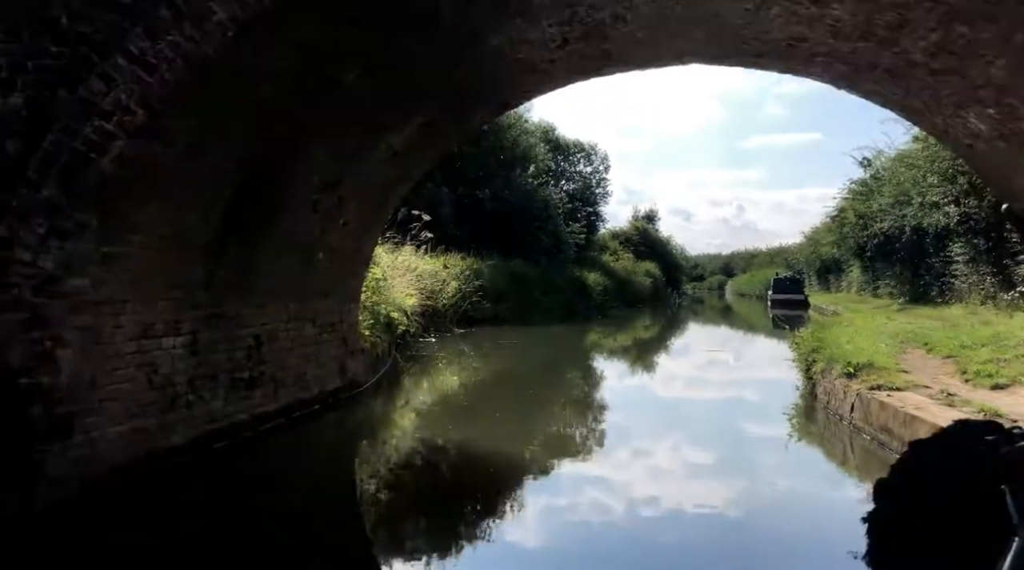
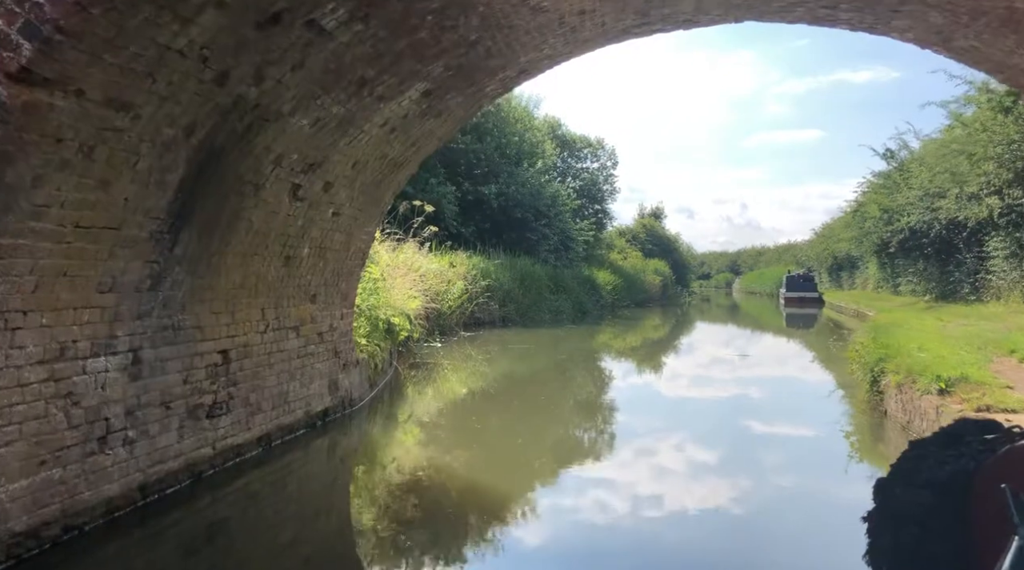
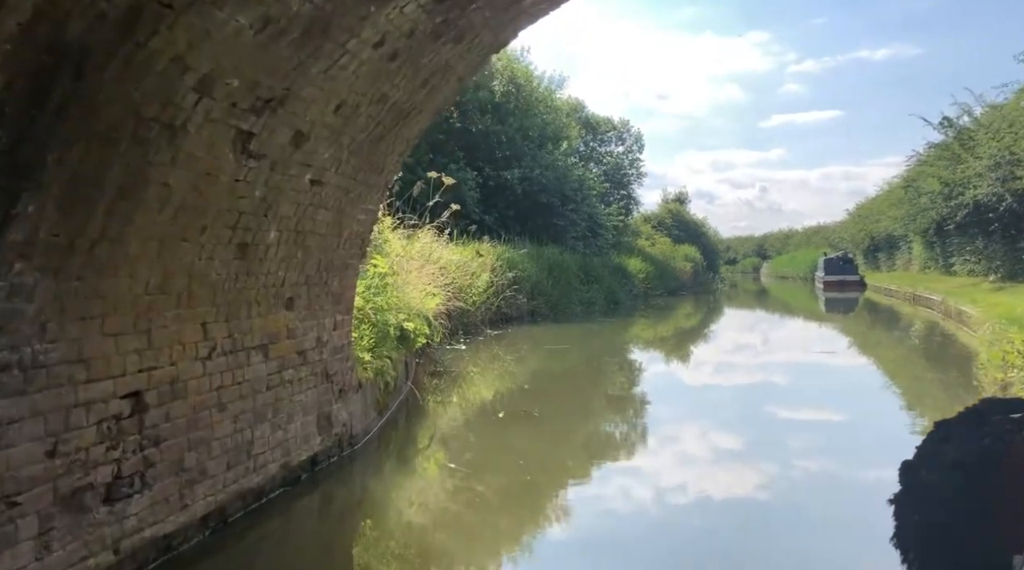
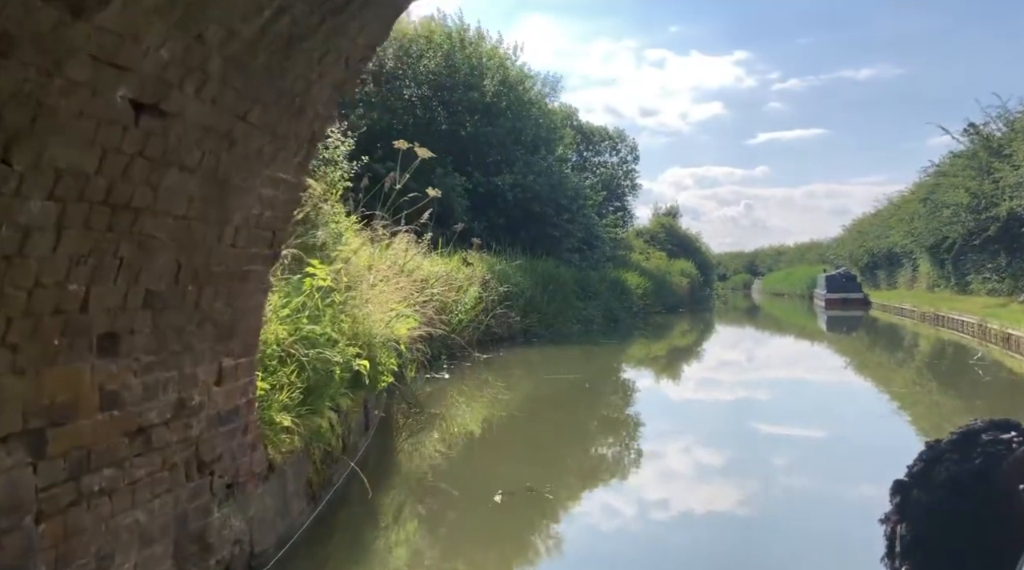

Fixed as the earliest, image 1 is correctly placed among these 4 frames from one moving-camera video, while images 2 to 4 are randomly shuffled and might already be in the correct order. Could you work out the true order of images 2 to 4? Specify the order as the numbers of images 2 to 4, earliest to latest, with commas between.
2, 3, 4
